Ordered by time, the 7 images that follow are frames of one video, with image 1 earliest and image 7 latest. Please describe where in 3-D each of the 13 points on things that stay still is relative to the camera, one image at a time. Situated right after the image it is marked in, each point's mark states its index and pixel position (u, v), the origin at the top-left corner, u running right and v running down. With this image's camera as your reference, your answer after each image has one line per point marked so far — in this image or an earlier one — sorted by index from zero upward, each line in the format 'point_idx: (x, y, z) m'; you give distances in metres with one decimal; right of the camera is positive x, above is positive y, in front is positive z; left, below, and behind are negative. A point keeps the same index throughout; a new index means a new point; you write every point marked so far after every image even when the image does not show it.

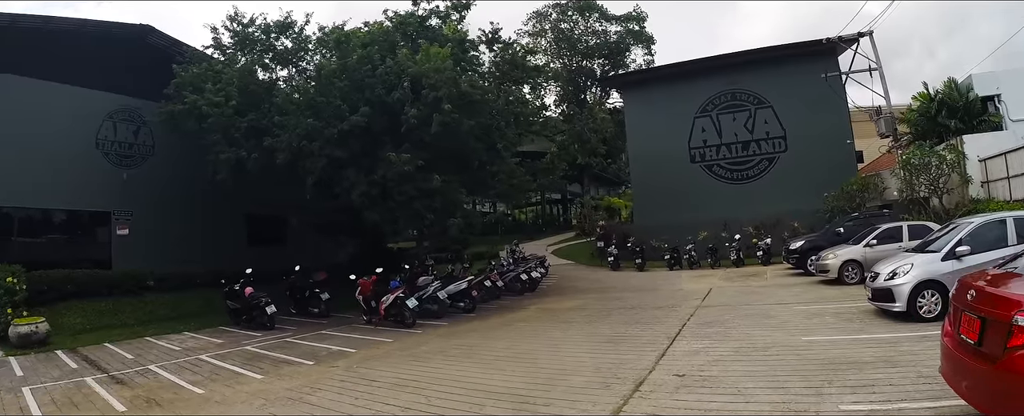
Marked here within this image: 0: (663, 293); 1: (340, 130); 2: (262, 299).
0: (+3.2, -1.8, +12.4) m
1: (-3.4, +1.5, +11.4) m
2: (-5.2, -1.8, +12.1) m
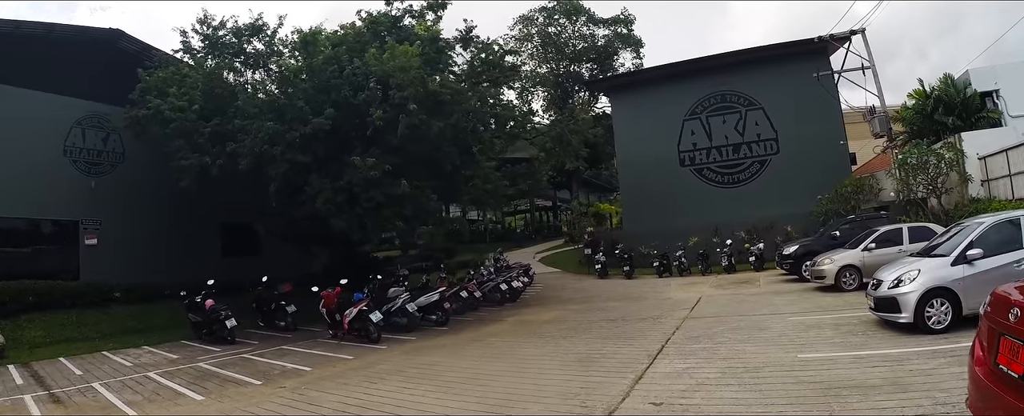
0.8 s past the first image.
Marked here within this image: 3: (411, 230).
0: (+2.8, -1.8, +11.7) m
1: (-3.9, +1.4, +10.7) m
2: (-5.6, -2.0, +11.3) m
3: (-1.9, -0.4, +10.9) m
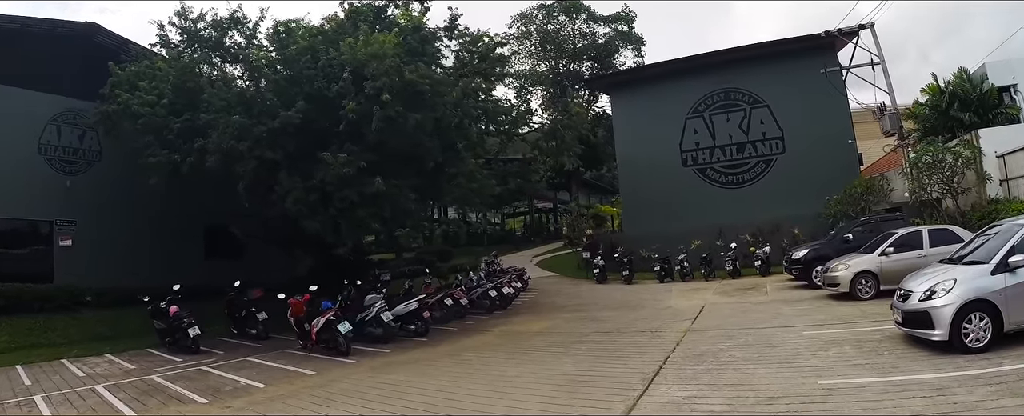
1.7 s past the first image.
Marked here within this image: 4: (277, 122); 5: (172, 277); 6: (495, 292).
0: (+2.5, -1.9, +10.8) m
1: (-4.1, +1.4, +9.9) m
2: (-5.8, -2.1, +10.5) m
3: (-2.1, -0.4, +10.1) m
4: (-4.2, +1.5, +10.2) m
5: (-9.6, -2.0, +16.9) m
6: (-0.3, -1.8, +12.8) m
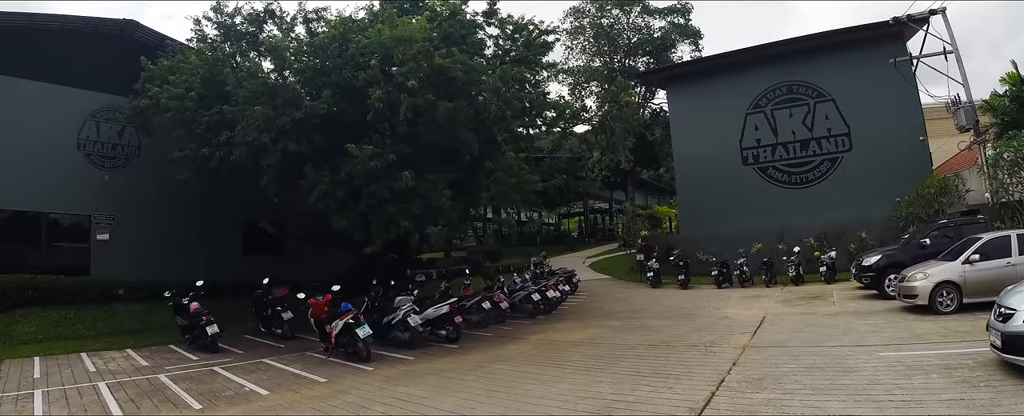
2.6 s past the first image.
0: (+3.2, -1.9, +9.9) m
1: (-3.5, +1.4, +9.5) m
2: (-5.2, -2.0, +10.3) m
3: (-1.5, -0.4, +9.5) m
4: (-3.5, +1.6, +9.8) m
5: (-8.4, -1.8, +16.9) m
6: (+0.5, -1.8, +12.1) m
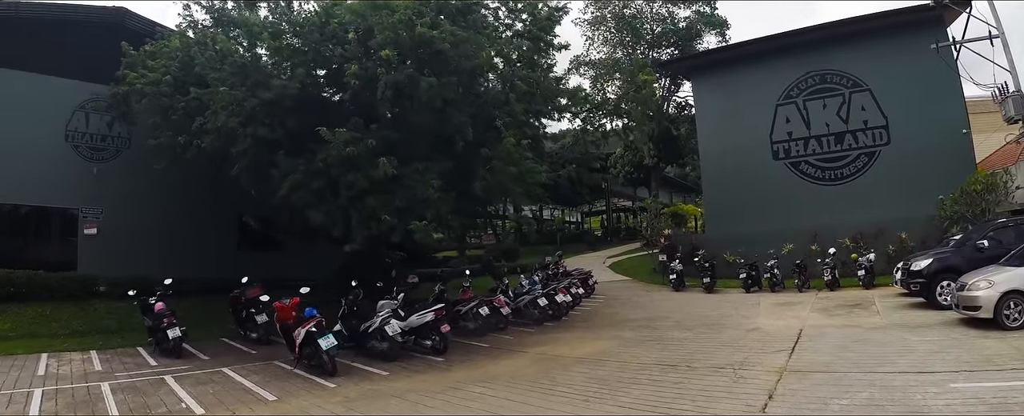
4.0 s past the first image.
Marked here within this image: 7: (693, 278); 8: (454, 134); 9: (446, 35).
0: (+3.2, -1.8, +8.6) m
1: (-3.5, +1.5, +8.4) m
2: (-5.2, -1.9, +9.3) m
3: (-1.5, -0.3, +8.4) m
4: (-3.5, +1.7, +8.8) m
5: (-8.2, -1.6, +16.1) m
6: (+0.6, -1.7, +10.9) m
7: (+5.6, -2.2, +18.5) m
8: (-0.9, +1.0, +8.7) m
9: (-0.9, +2.3, +8.2) m
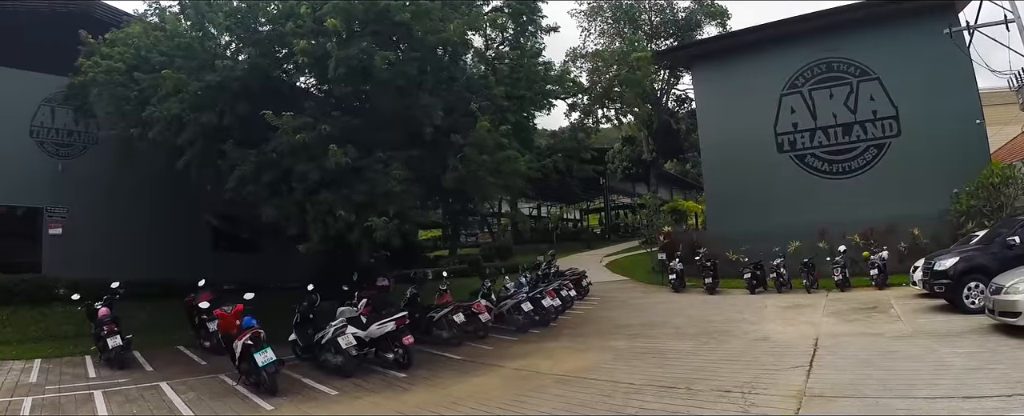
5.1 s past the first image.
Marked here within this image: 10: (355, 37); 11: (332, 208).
0: (+2.9, -1.7, +7.6) m
1: (-3.8, +1.6, +7.4) m
2: (-5.5, -1.8, +8.3) m
3: (-1.9, -0.2, +7.4) m
4: (-3.9, +1.8, +7.7) m
5: (-8.5, -1.6, +15.1) m
6: (+0.3, -1.6, +9.8) m
7: (+5.3, -2.0, +17.5) m
8: (-1.2, +1.1, +7.6) m
9: (-1.2, +2.4, +7.1) m
10: (-1.8, +2.0, +6.9) m
11: (-2.2, 0.0, +7.0) m
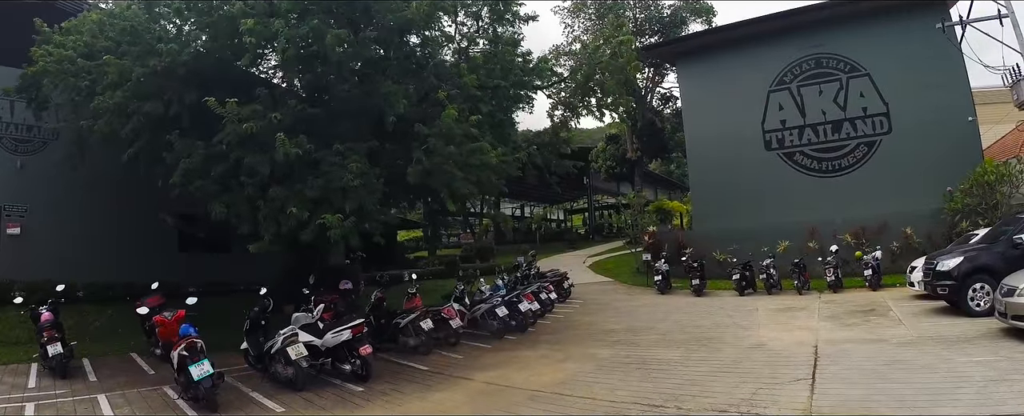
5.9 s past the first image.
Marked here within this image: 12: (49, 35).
0: (+2.5, -1.7, +6.9) m
1: (-4.1, +1.6, +6.6) m
2: (-5.9, -1.8, +7.4) m
3: (-2.2, -0.2, +6.6) m
4: (-4.2, +1.8, +6.9) m
5: (-9.0, -1.6, +14.2) m
6: (-0.1, -1.6, +9.1) m
7: (+4.8, -2.0, +16.8) m
8: (-1.6, +1.2, +6.9) m
9: (-1.5, +2.4, +6.4) m
10: (-2.1, +2.1, +6.2) m
11: (-2.5, 0.0, +6.3) m
12: (-9.3, +3.5, +11.6) m
